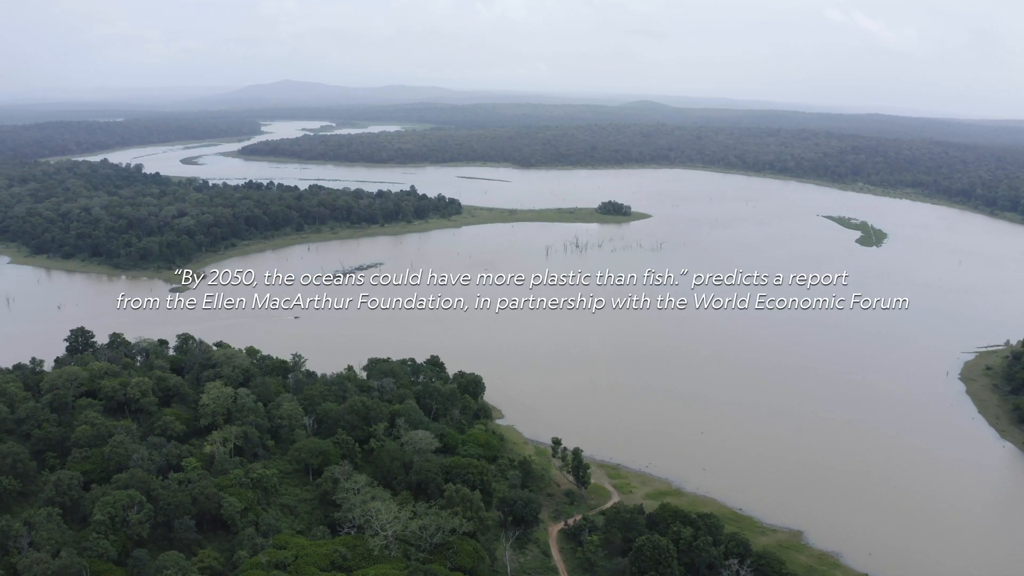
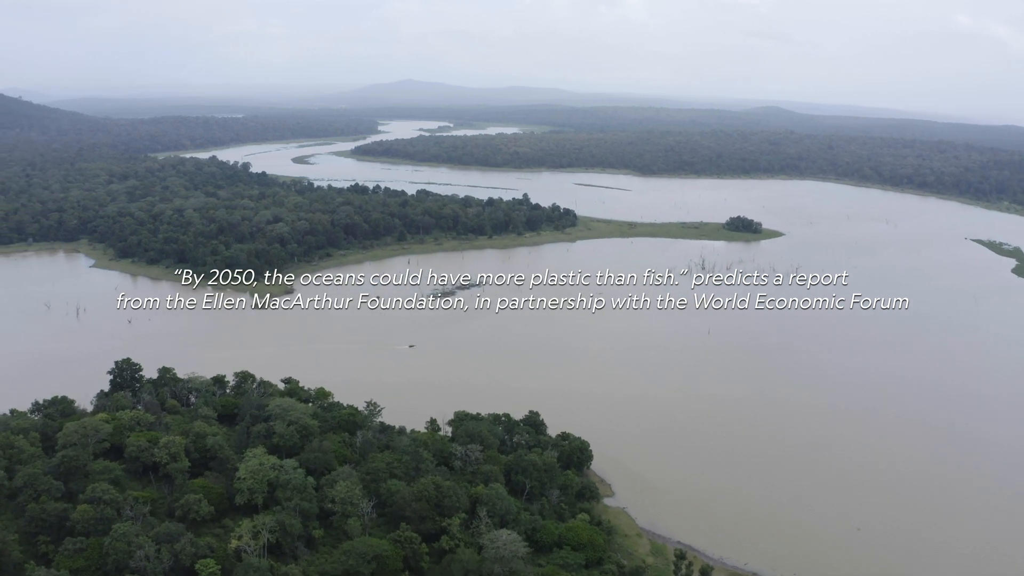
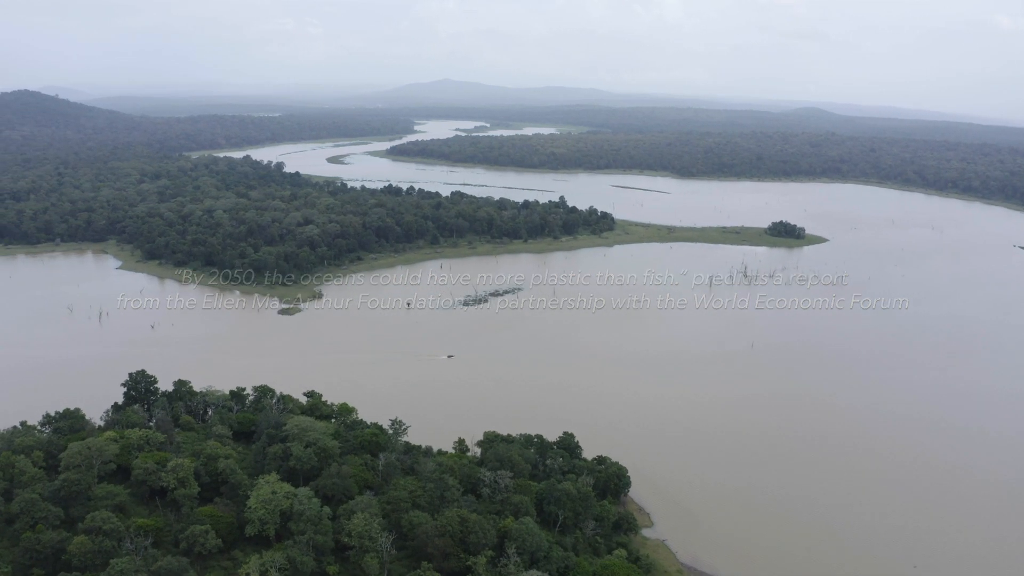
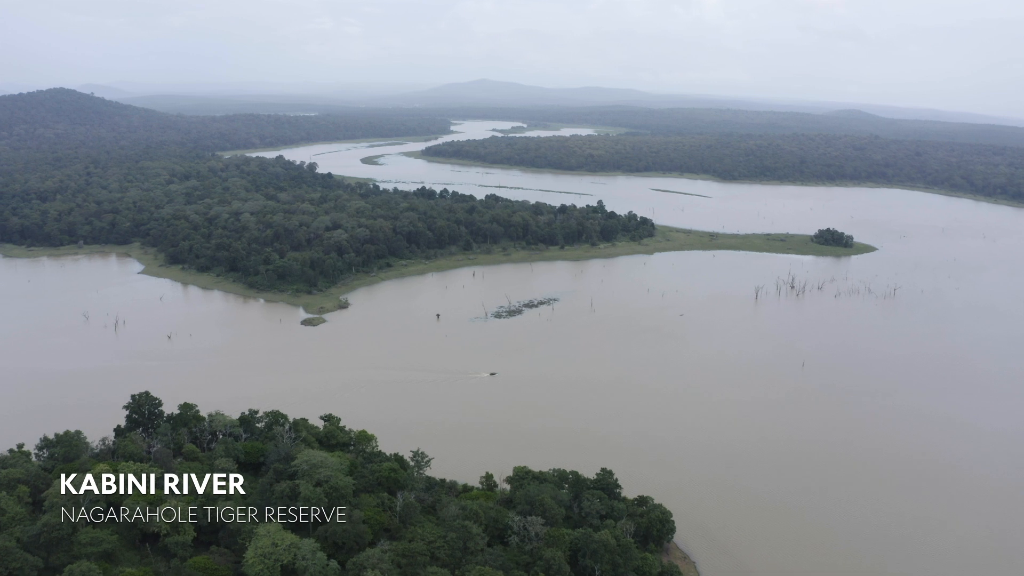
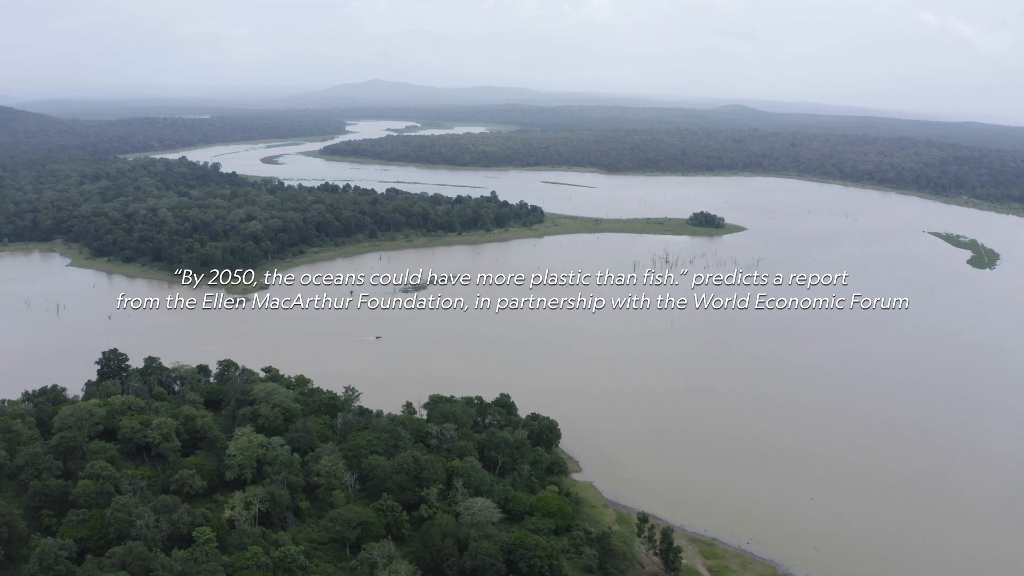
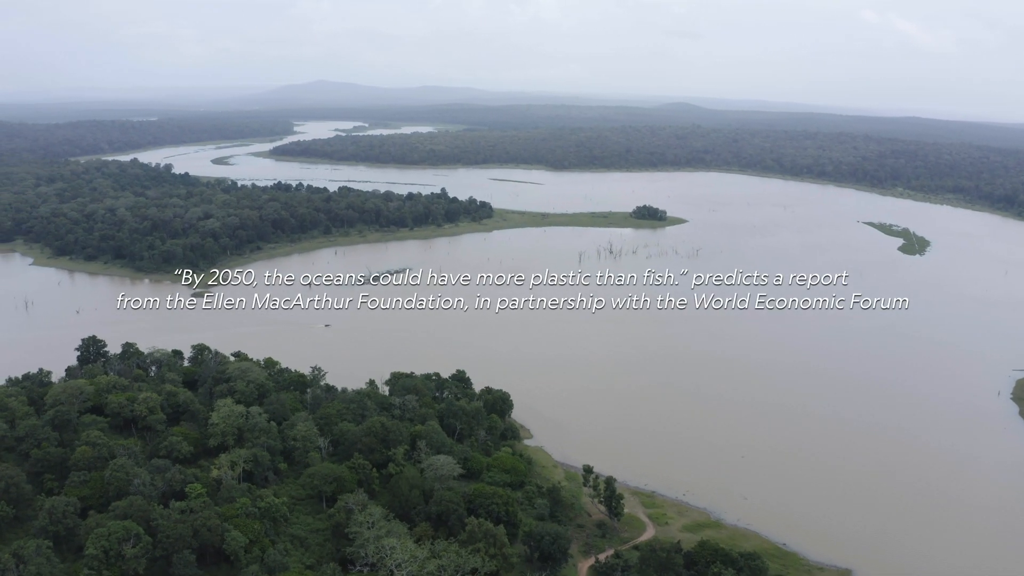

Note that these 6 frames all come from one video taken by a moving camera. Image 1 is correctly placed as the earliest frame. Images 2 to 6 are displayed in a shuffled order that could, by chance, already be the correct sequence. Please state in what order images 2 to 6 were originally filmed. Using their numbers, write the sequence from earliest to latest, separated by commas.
6, 5, 2, 3, 4
